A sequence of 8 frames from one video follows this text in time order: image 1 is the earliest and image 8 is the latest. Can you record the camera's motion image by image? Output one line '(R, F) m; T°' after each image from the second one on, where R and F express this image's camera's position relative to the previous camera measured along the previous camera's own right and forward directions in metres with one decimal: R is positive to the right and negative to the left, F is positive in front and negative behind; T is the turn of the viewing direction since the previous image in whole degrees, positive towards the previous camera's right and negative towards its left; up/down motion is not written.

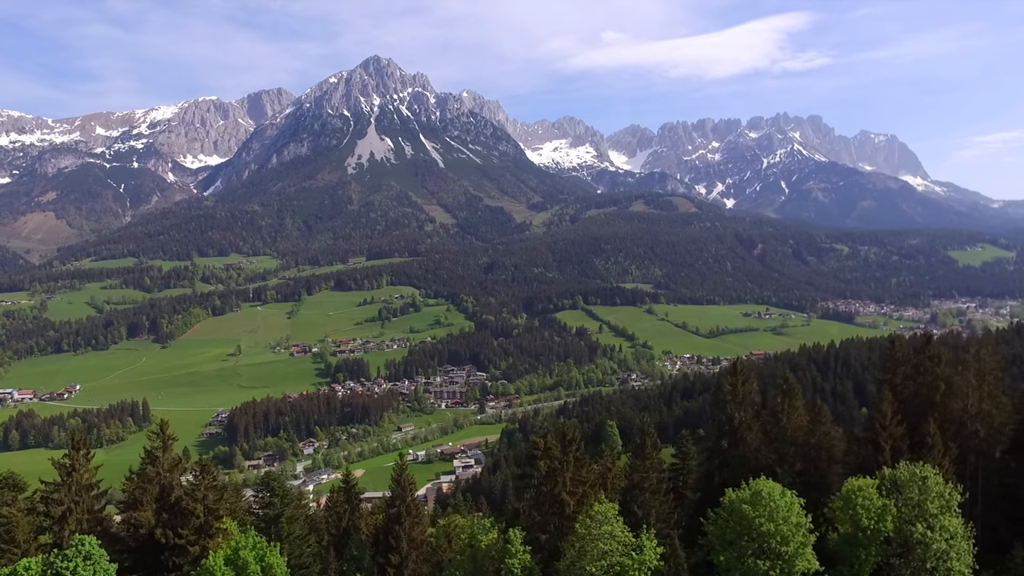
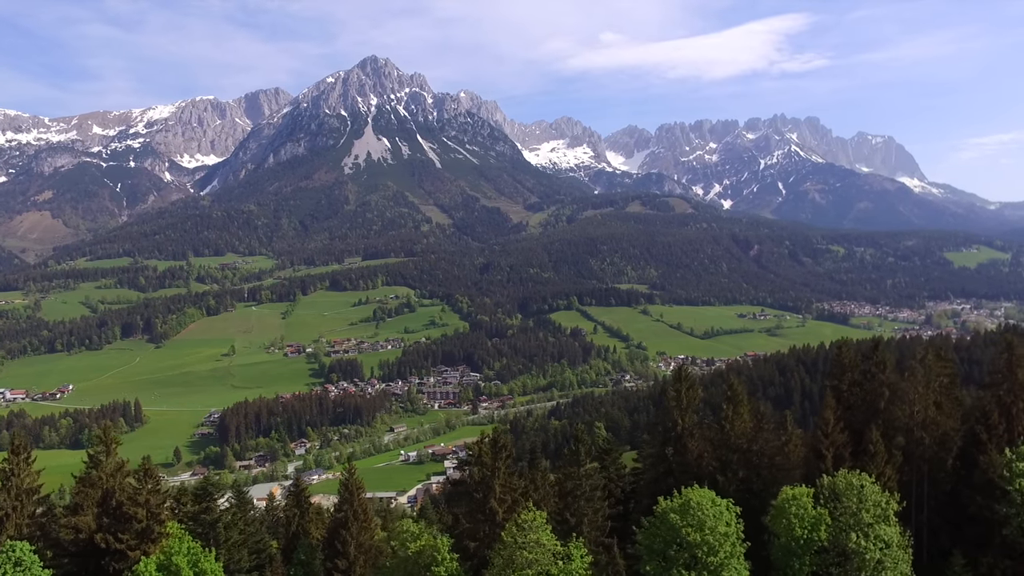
(+1.3, +0.2) m; 0°
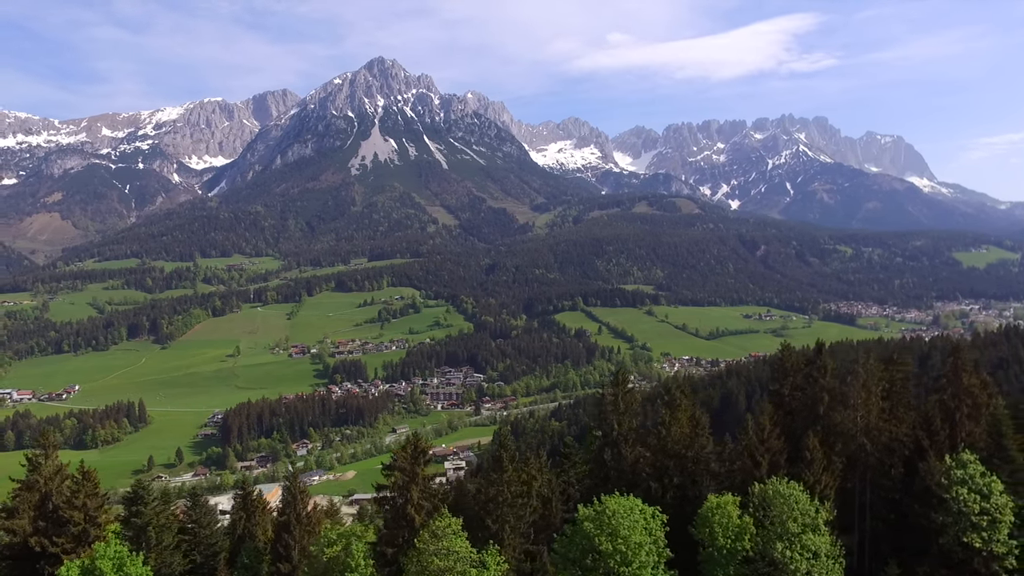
(+1.7, +0.2) m; -1°
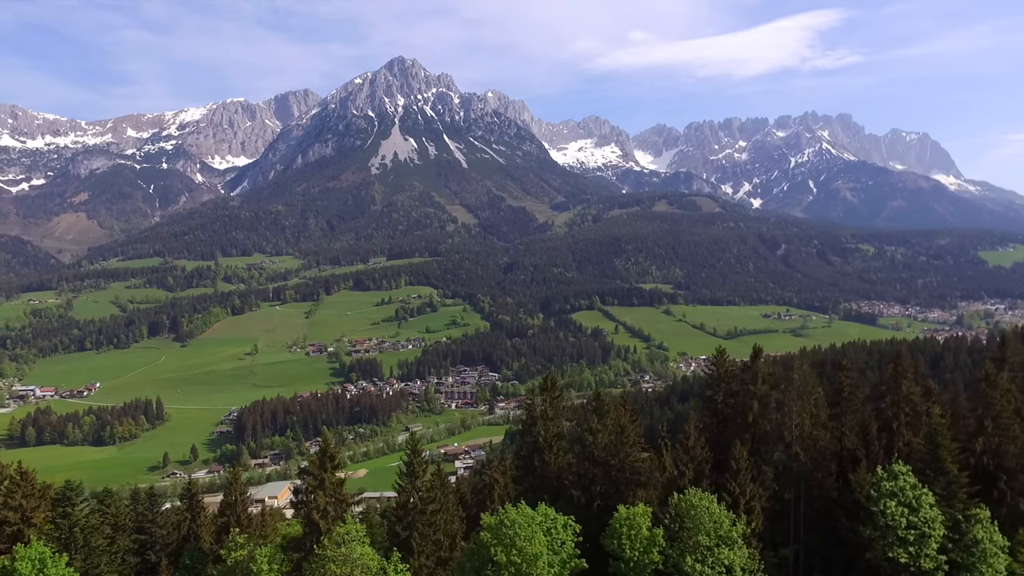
(+2.2, +0.3) m; -2°
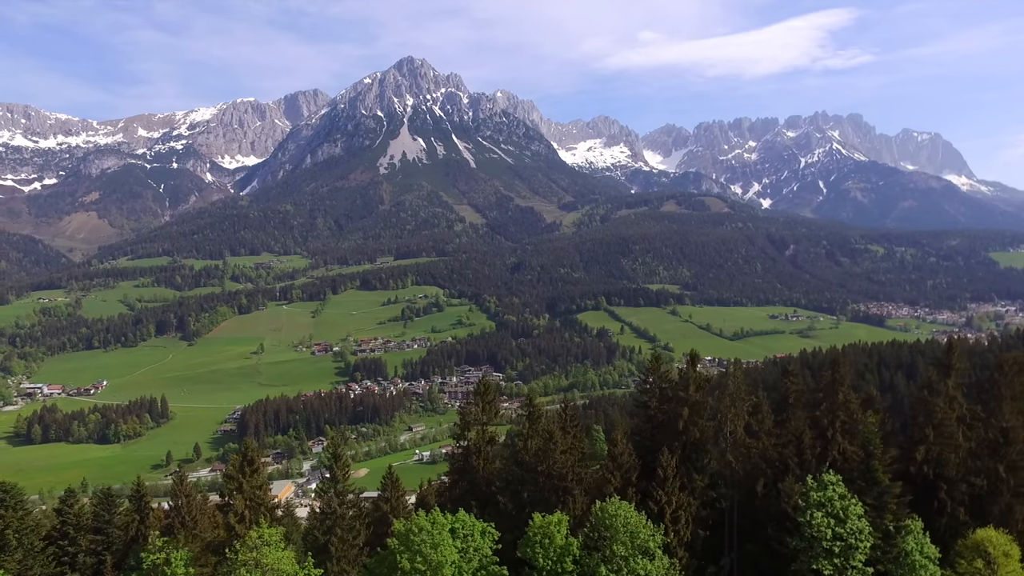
(+1.8, +0.2) m; -1°
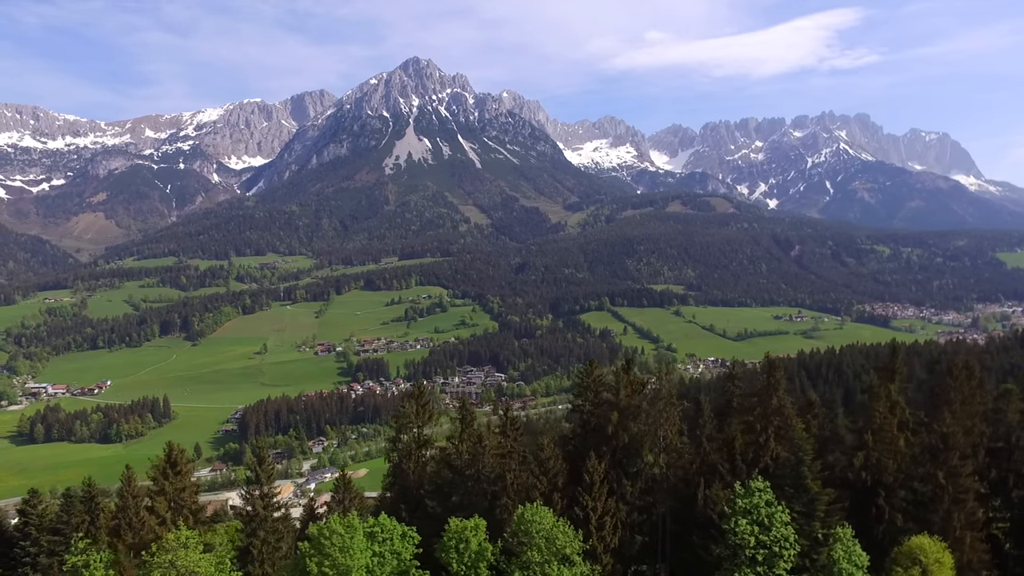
(+1.7, +0.2) m; 0°
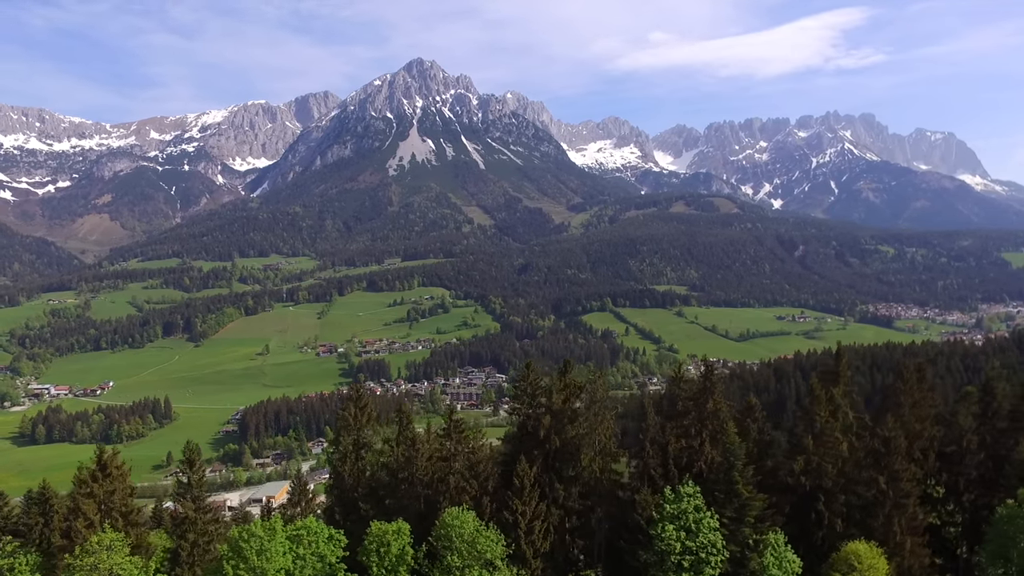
(+1.5, +0.1) m; 0°
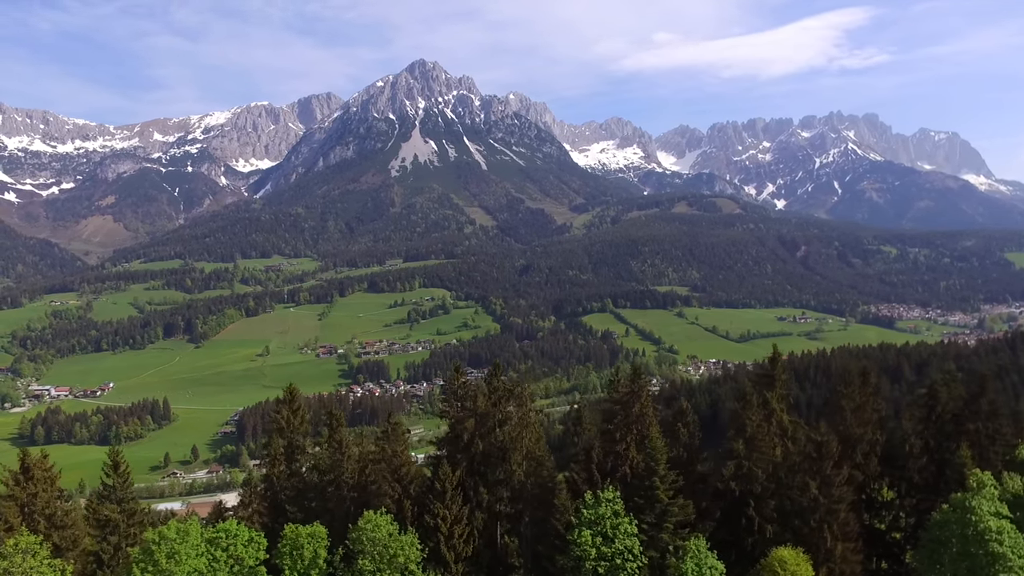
(+1.7, 0.0) m; 0°
